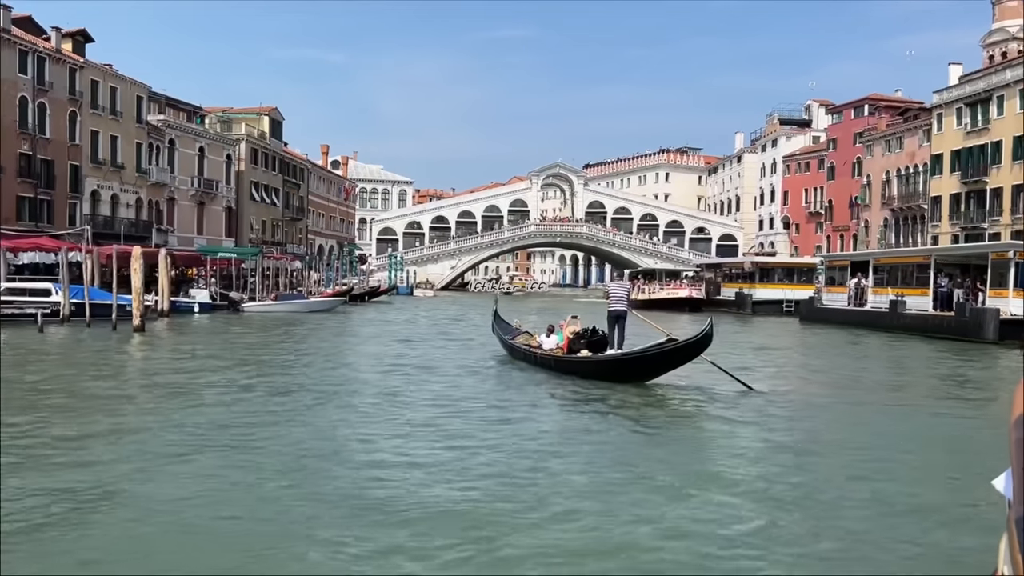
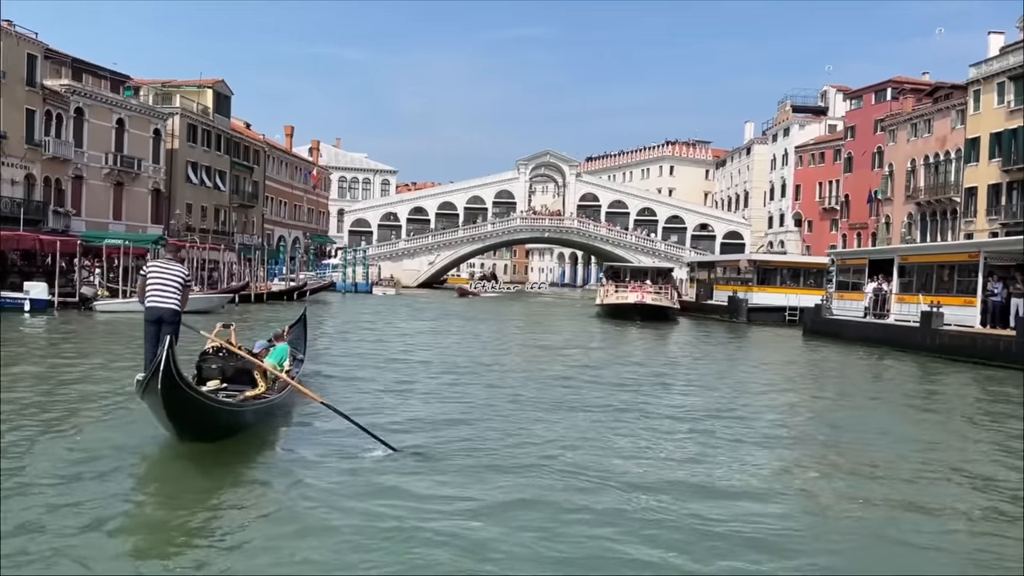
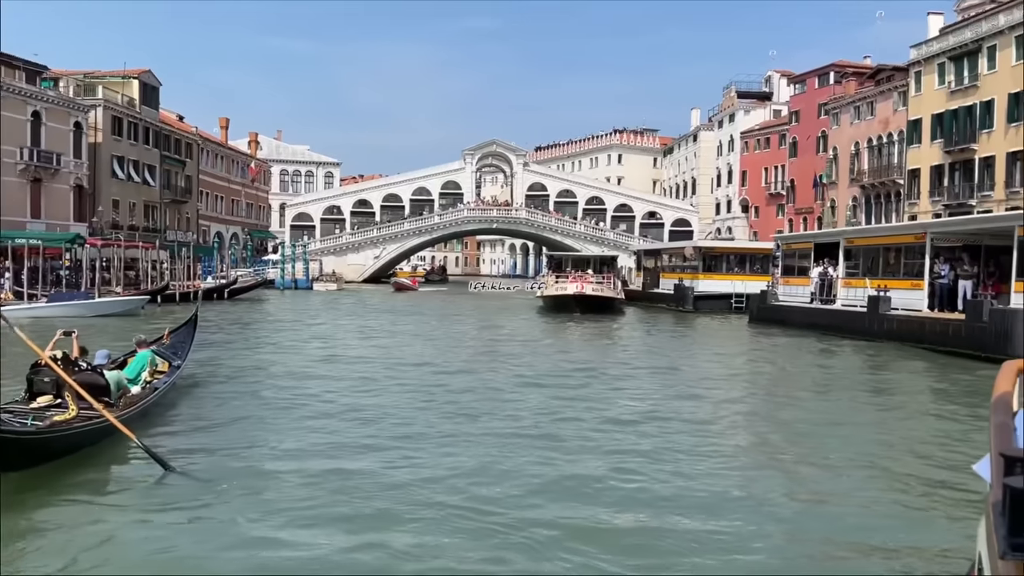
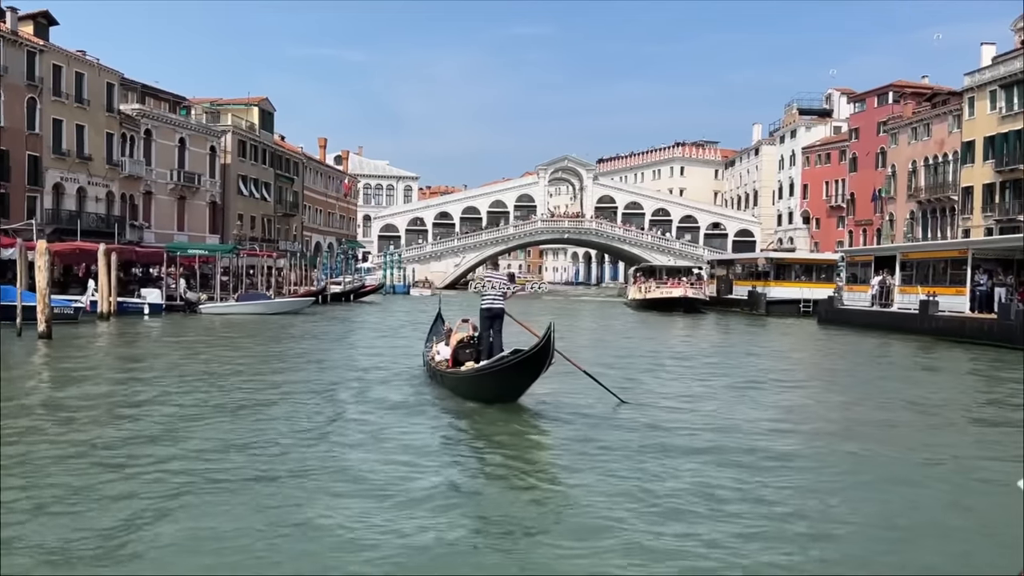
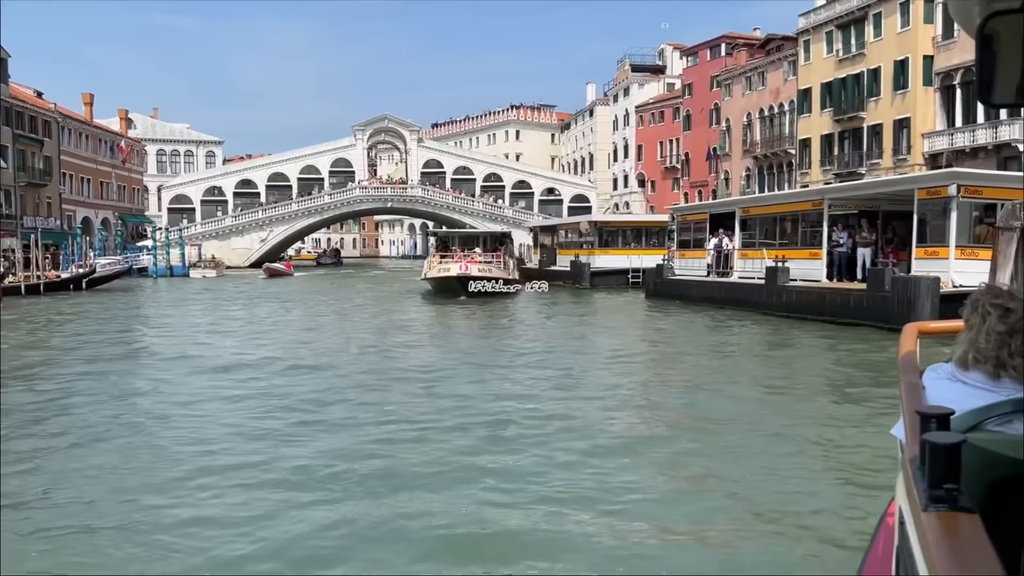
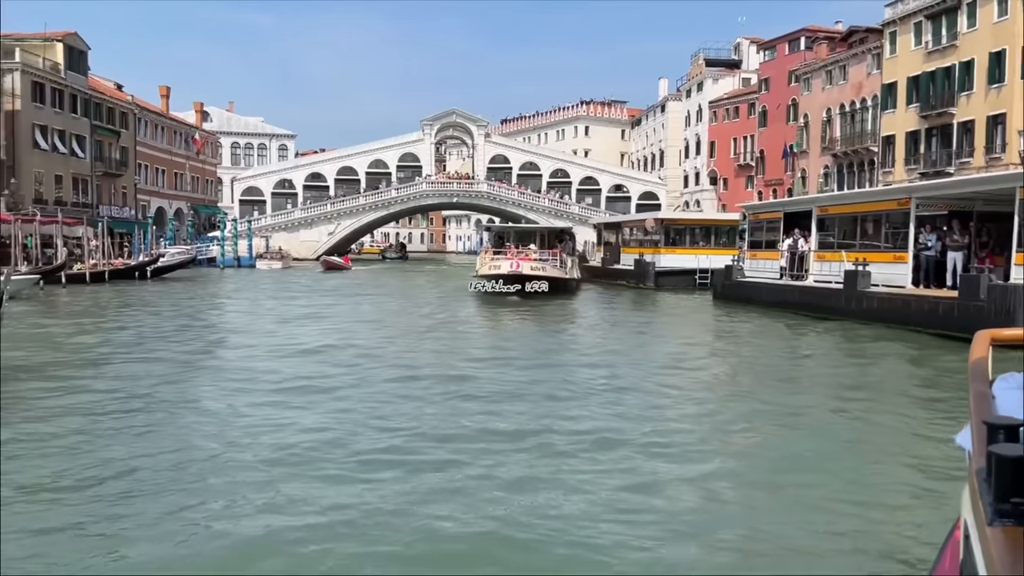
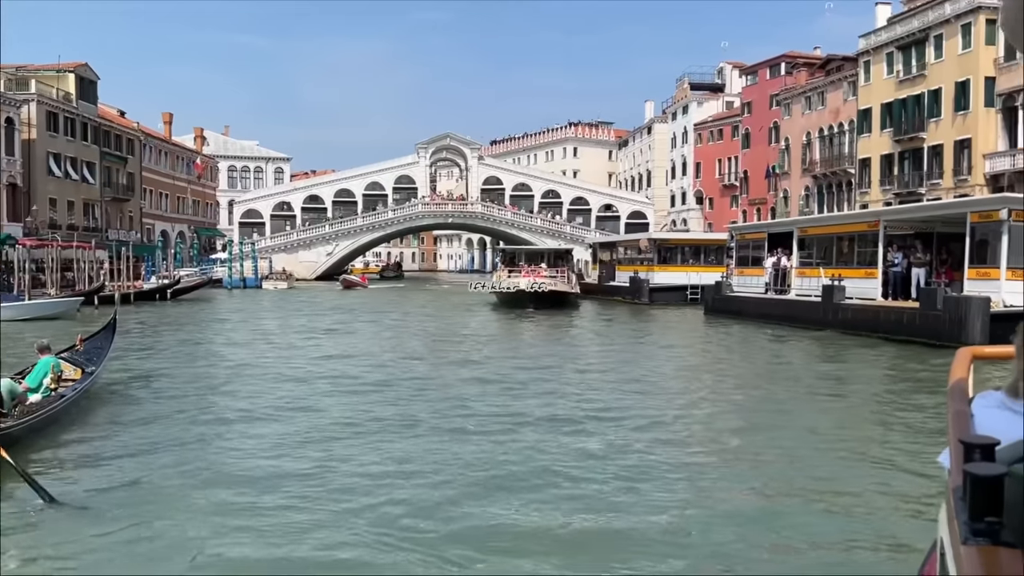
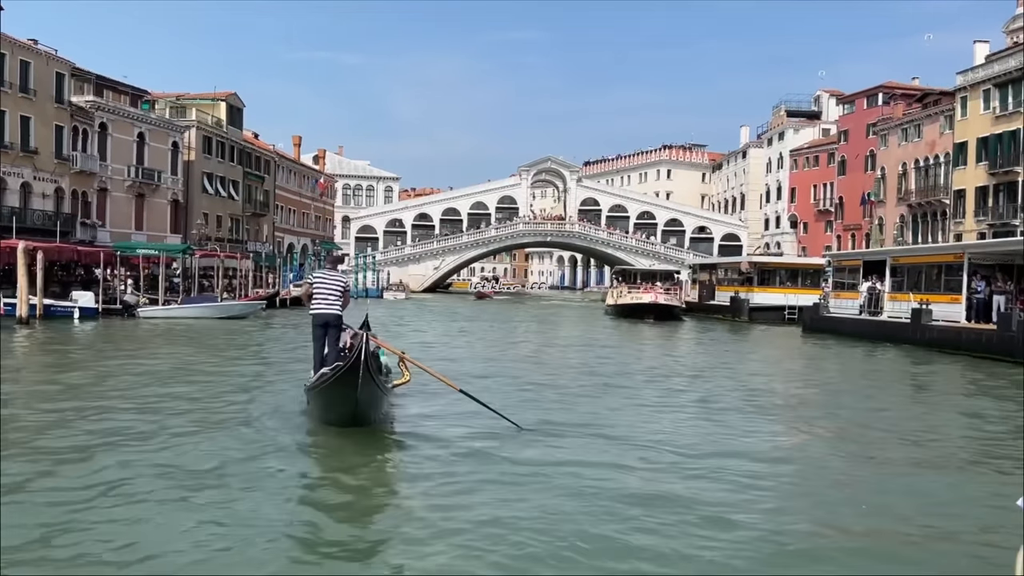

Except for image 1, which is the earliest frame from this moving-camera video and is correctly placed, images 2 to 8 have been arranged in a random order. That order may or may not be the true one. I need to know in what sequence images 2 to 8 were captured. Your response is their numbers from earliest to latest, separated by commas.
4, 8, 2, 3, 7, 5, 6
